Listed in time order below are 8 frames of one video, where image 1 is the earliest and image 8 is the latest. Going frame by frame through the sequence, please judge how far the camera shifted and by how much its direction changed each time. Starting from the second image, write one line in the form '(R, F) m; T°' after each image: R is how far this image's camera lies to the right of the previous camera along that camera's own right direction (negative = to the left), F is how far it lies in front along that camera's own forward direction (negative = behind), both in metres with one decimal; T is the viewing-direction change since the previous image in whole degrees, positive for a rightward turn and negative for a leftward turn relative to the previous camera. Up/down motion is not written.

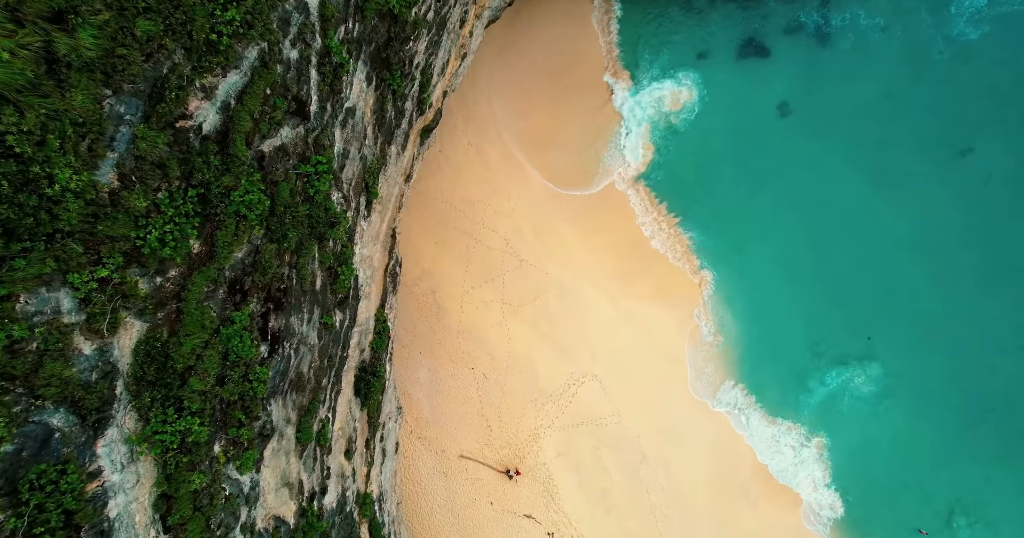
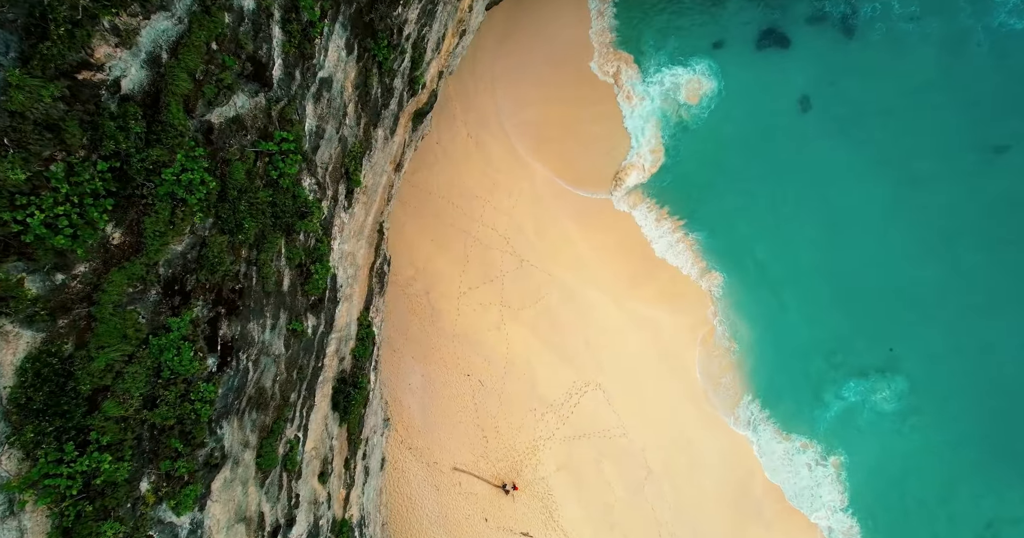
(0.0, +1.0) m; 0°
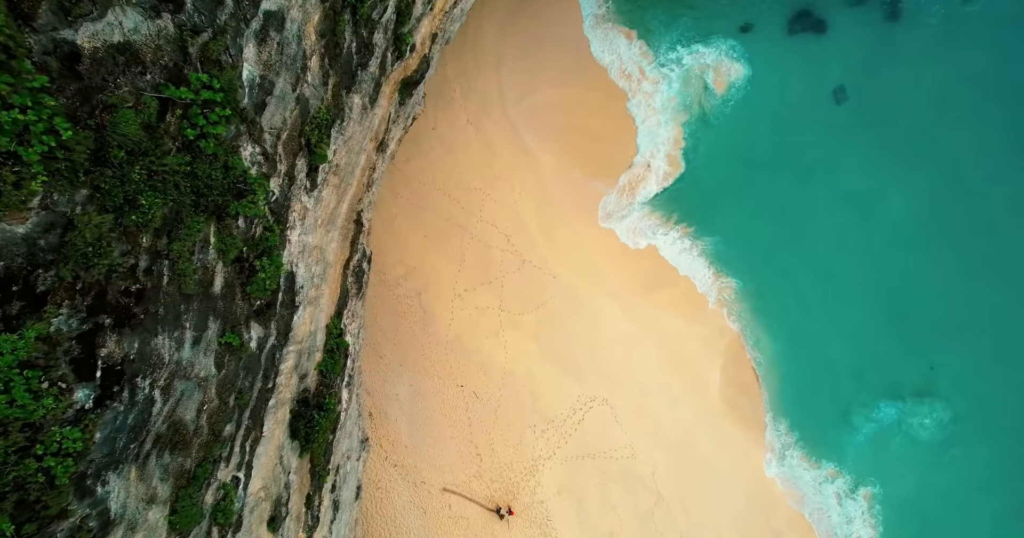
(0.0, +1.5) m; 0°
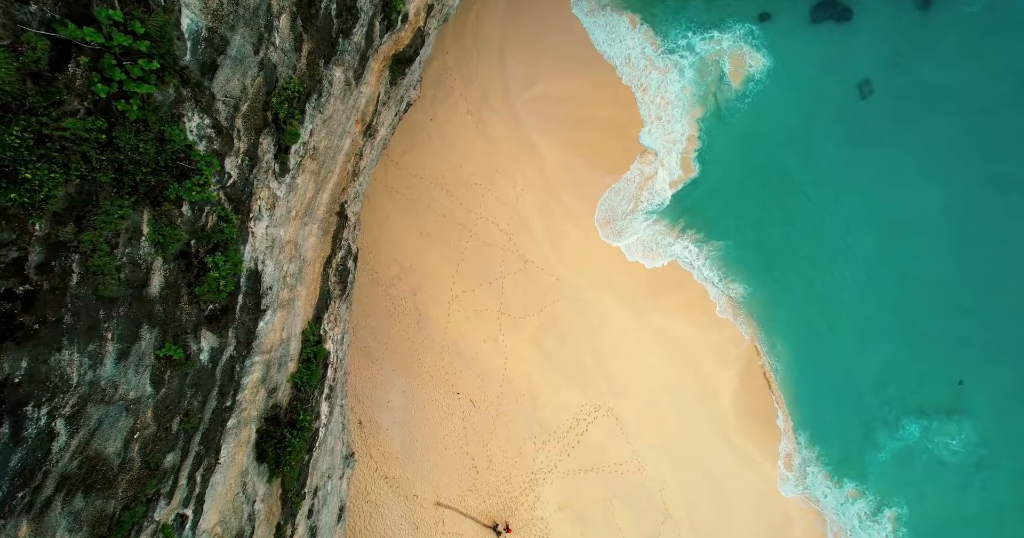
(0.0, +0.9) m; 0°
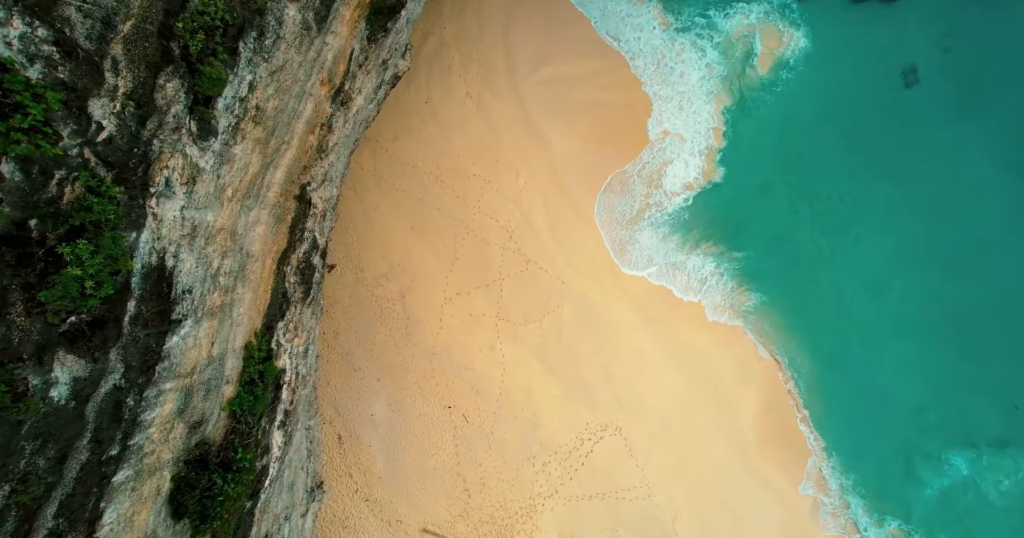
(0.0, +1.4) m; 0°
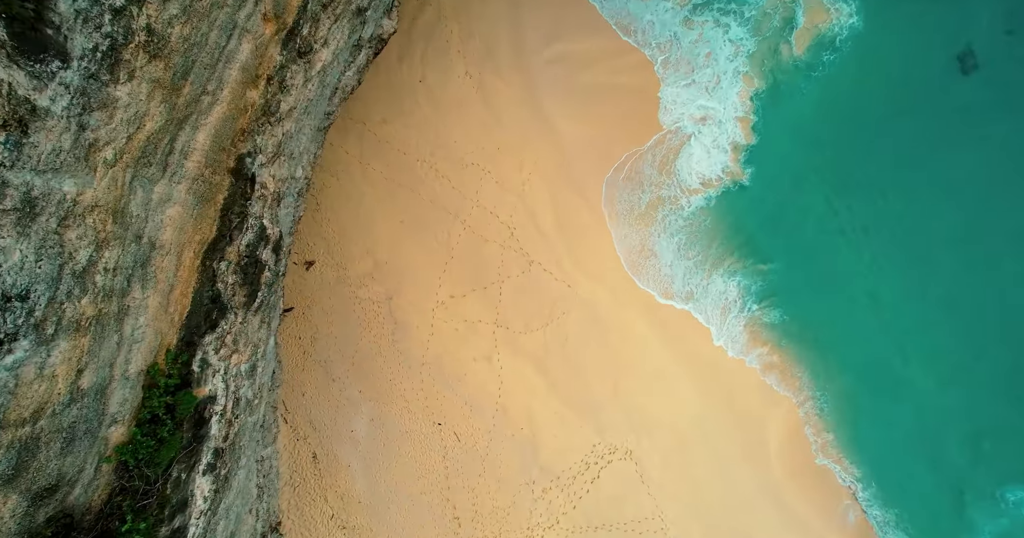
(0.0, +1.4) m; 0°
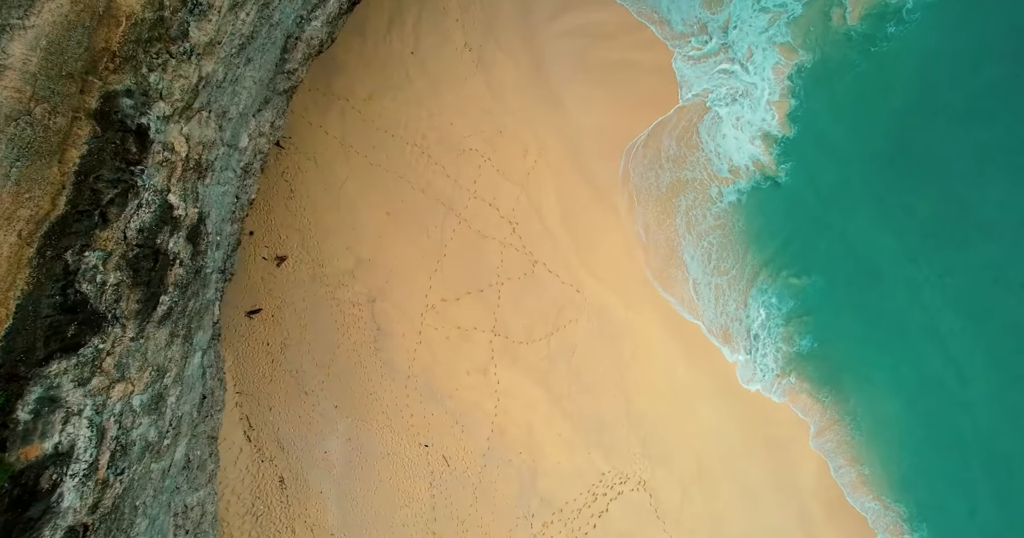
(0.0, +1.4) m; 0°
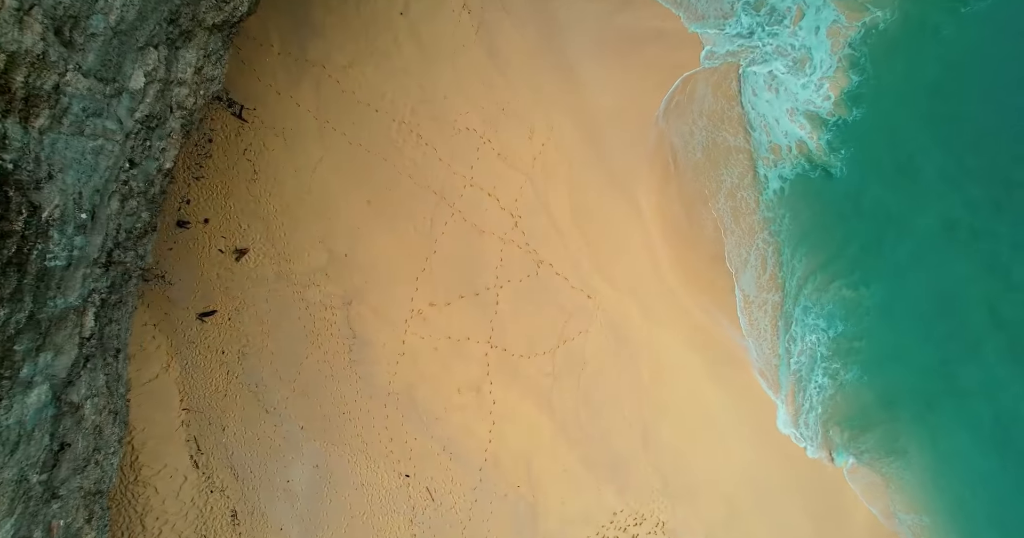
(0.0, +1.5) m; 0°
